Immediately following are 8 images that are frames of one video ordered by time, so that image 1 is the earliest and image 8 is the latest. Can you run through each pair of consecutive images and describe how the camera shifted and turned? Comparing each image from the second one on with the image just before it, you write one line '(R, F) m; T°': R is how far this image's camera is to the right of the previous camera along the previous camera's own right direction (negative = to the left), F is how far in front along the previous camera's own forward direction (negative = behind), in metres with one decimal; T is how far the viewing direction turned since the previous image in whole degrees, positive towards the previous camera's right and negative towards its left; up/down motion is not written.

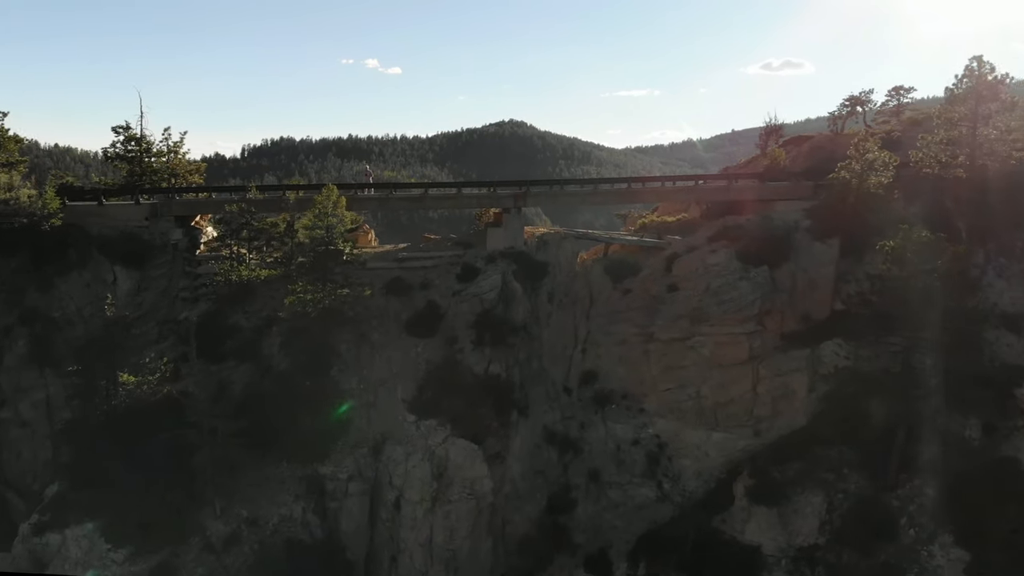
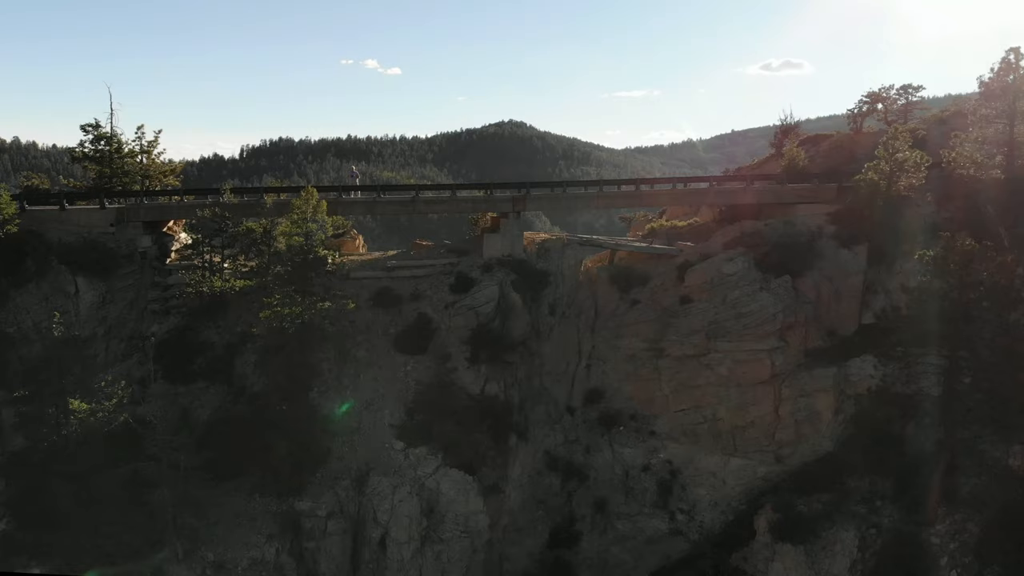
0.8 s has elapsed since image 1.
(0.0, +3.1) m; 0°
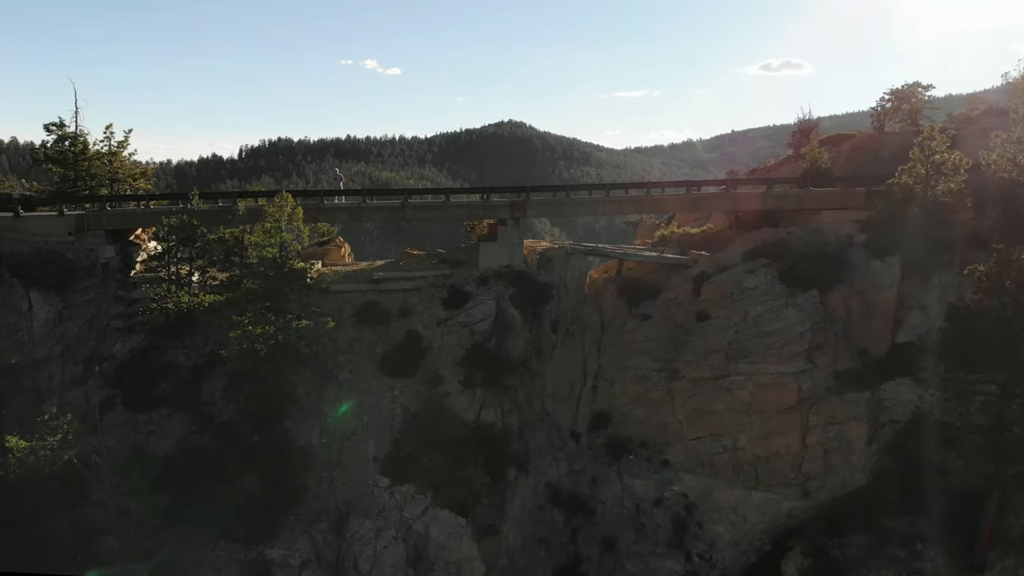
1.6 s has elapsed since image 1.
(0.0, +3.2) m; 0°
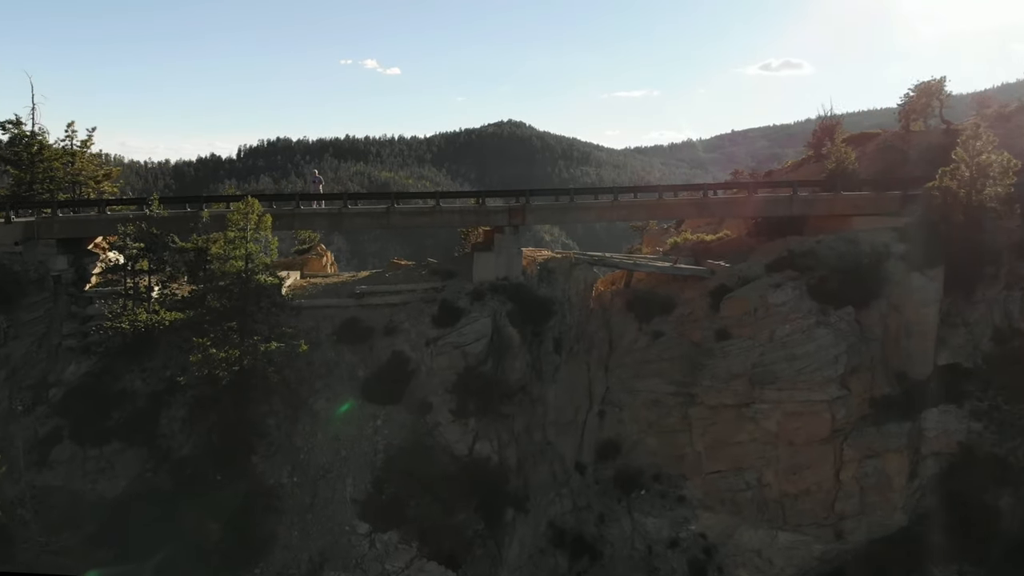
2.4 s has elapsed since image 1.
(0.0, +3.3) m; 0°
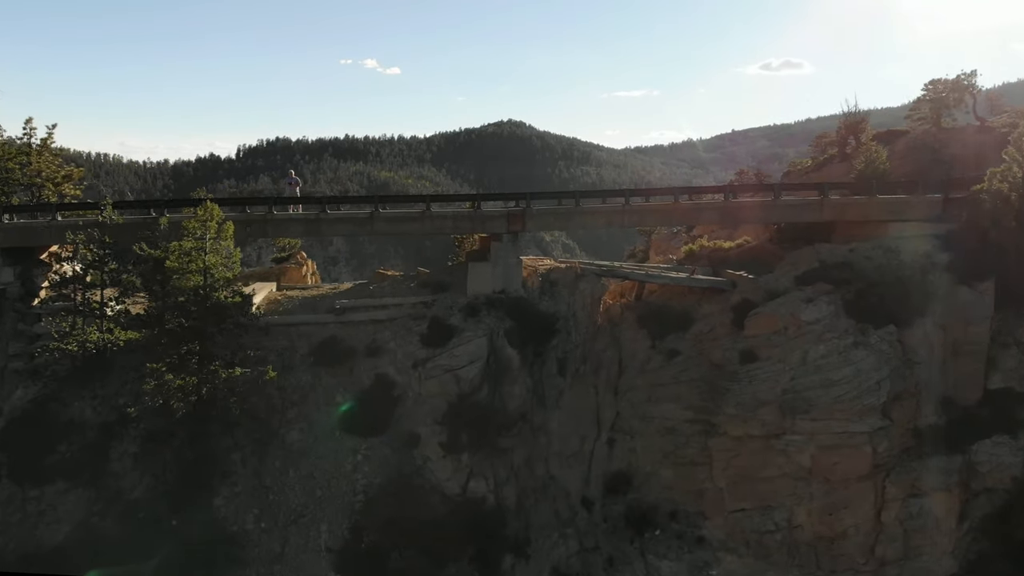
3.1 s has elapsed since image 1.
(0.0, +3.1) m; 0°
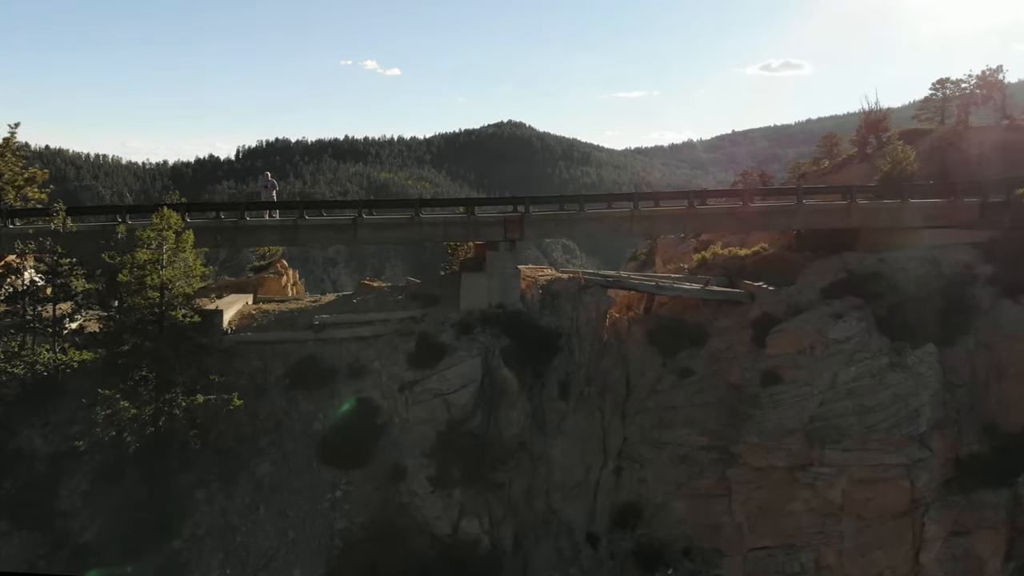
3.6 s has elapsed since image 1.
(+0.1, +2.4) m; 0°
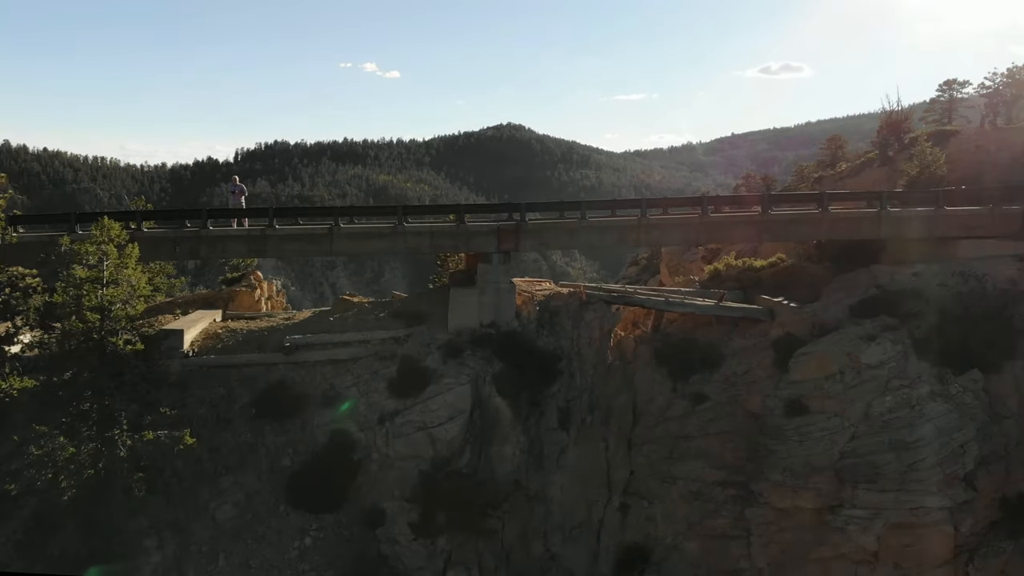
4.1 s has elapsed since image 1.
(+0.1, +2.4) m; 0°
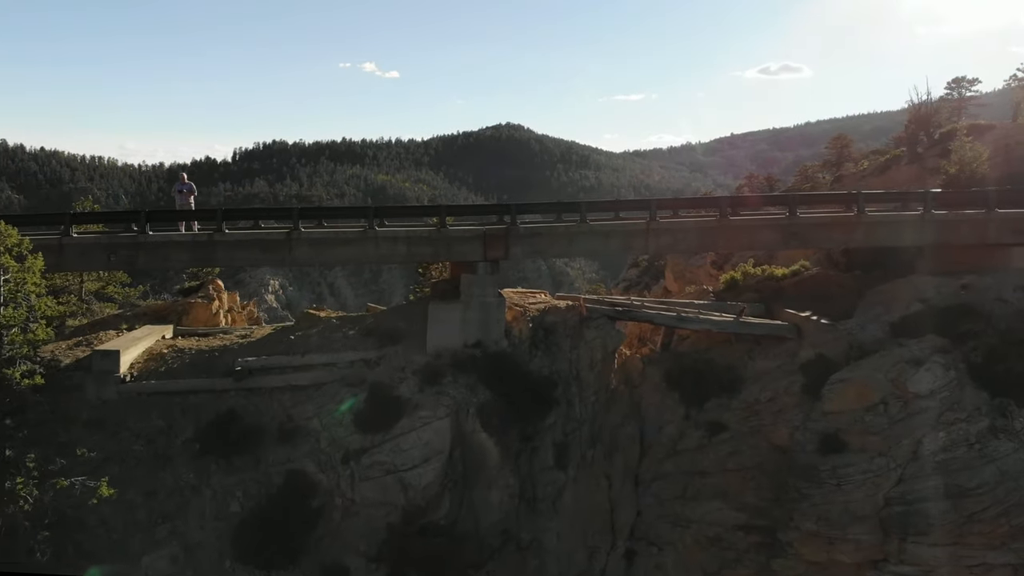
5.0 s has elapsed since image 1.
(+0.2, +2.8) m; 0°
